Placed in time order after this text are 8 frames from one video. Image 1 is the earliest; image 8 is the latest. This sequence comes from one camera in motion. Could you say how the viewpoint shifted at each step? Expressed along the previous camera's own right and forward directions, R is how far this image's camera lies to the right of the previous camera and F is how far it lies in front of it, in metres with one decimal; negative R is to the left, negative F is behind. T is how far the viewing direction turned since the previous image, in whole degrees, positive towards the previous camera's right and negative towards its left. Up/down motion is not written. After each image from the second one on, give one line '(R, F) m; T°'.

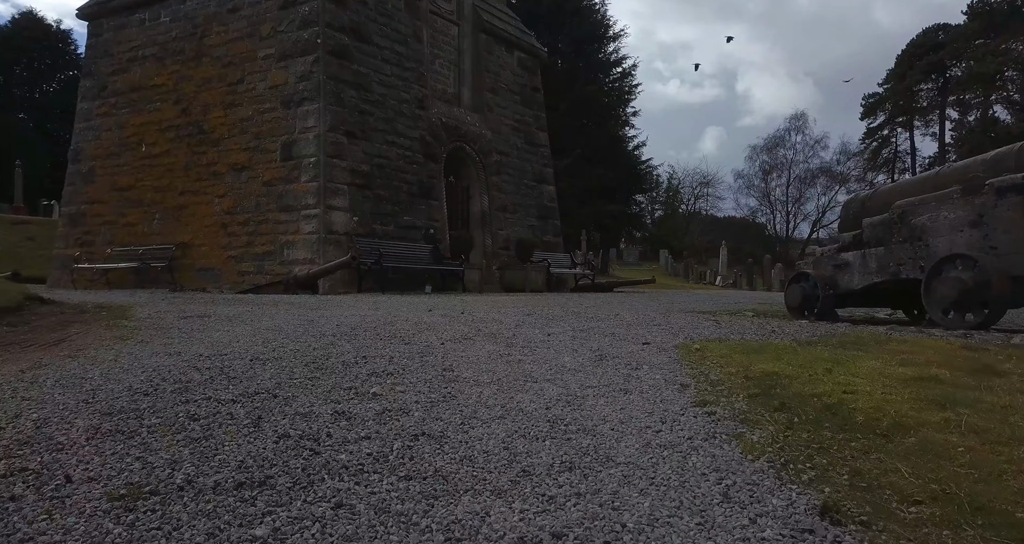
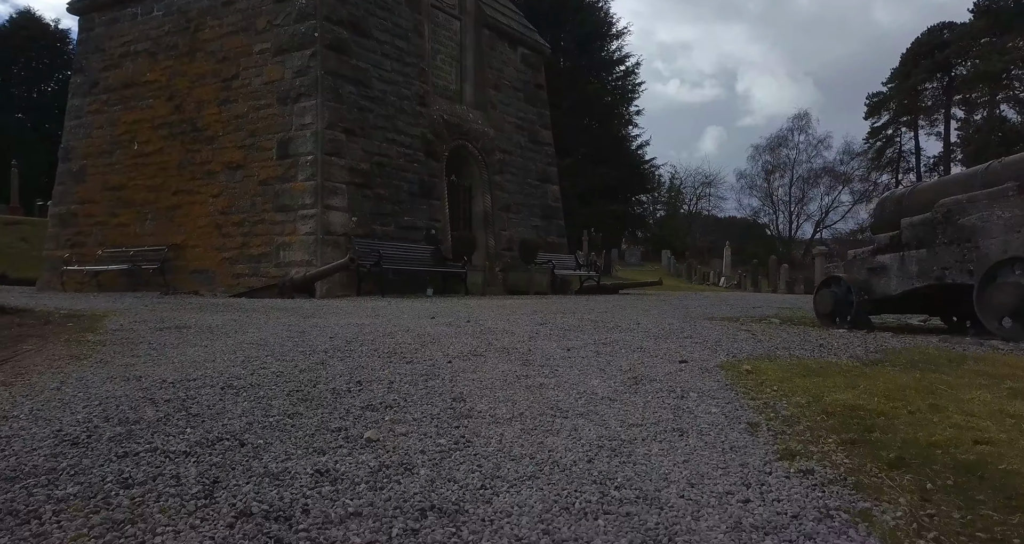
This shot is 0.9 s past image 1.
(-0.1, +0.4) m; 0°
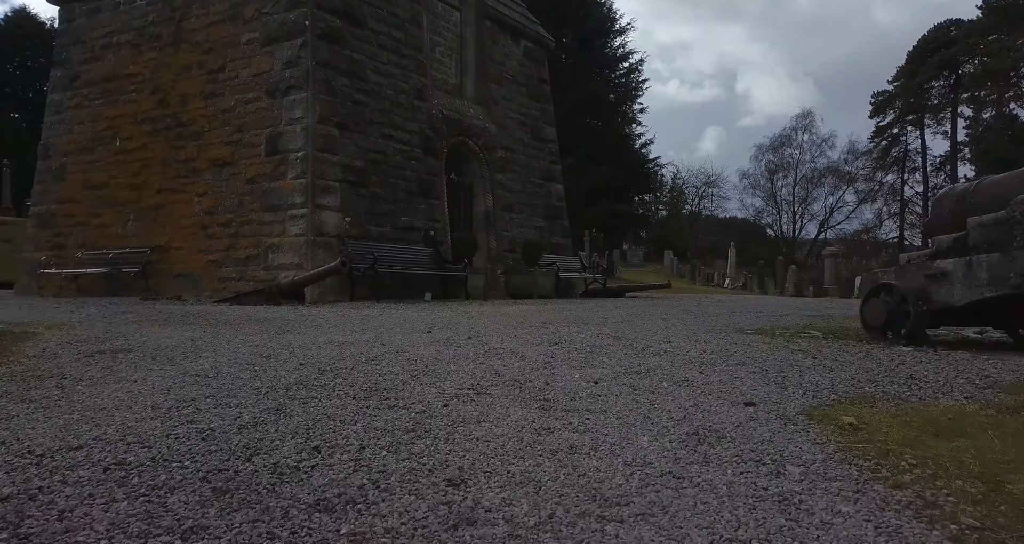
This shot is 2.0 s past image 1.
(0.0, +0.6) m; 0°
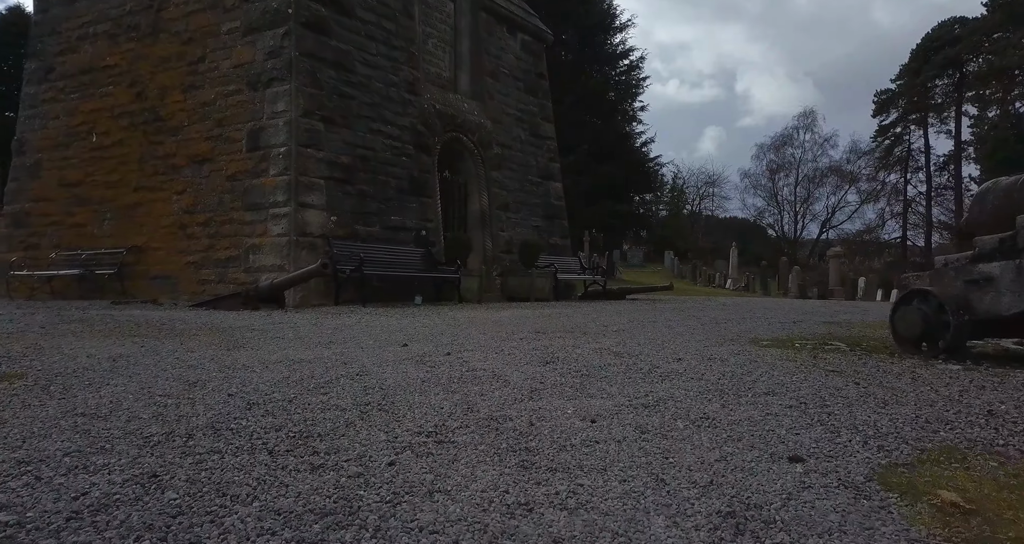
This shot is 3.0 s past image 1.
(+0.1, +0.5) m; 0°
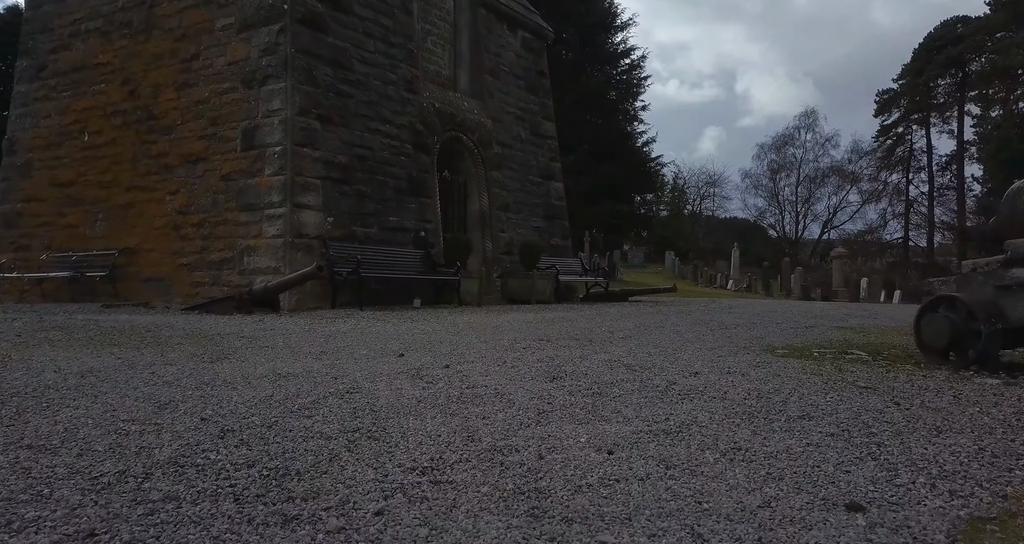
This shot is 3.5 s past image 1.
(0.0, +0.2) m; 0°
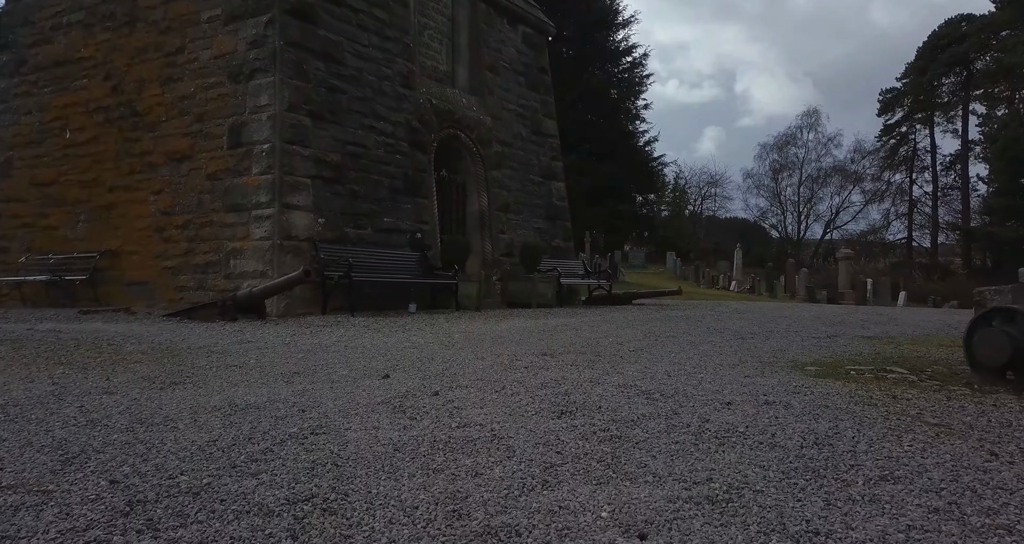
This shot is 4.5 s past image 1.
(0.0, +0.4) m; 0°
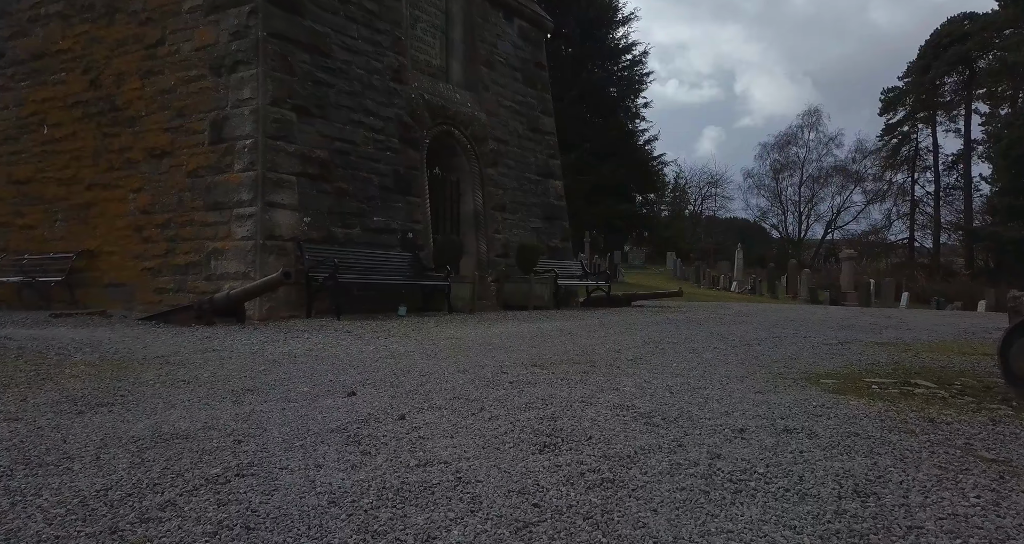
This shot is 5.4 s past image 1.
(+0.1, +0.4) m; 0°
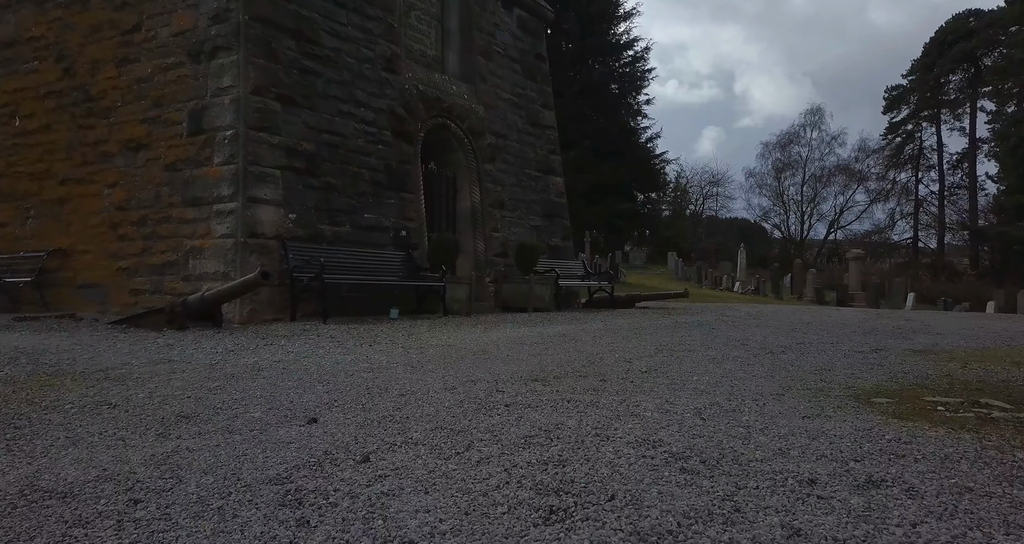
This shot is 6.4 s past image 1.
(0.0, +0.5) m; 0°
